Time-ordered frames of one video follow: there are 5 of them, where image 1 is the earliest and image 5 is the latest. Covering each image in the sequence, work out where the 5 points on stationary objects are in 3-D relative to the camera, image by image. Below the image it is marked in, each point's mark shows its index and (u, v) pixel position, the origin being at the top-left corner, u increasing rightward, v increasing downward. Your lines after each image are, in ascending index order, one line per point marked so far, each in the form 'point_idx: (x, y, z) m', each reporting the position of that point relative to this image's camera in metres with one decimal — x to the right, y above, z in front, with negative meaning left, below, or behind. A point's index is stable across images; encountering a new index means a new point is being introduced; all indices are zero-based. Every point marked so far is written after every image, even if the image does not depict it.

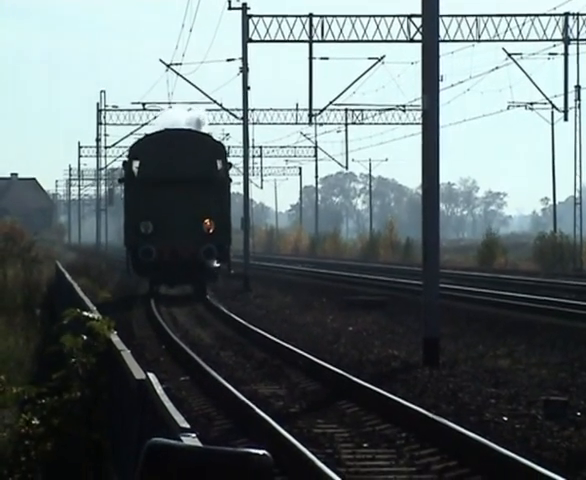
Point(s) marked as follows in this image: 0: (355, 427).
0: (+0.7, -2.1, +14.0) m
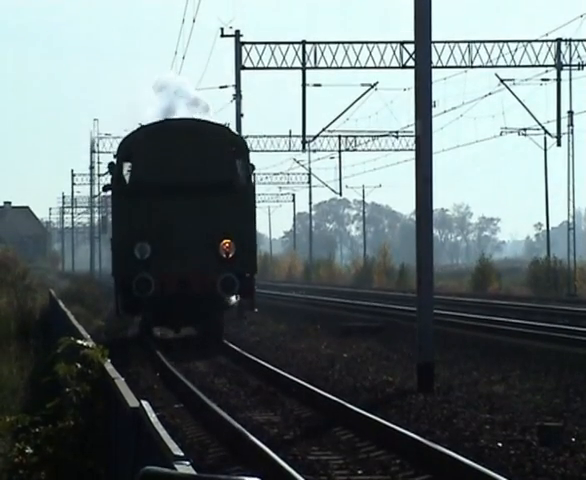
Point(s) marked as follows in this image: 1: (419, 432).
0: (+0.6, -2.4, +13.9) m
1: (+1.4, -2.2, +14.2) m
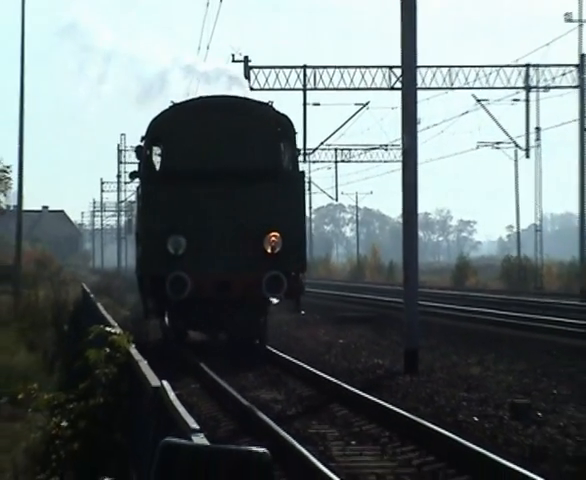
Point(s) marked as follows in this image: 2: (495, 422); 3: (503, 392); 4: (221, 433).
0: (+0.7, -2.4, +15.9) m
1: (+1.4, -2.2, +16.1) m
2: (+2.5, -2.3, +15.4) m
3: (+2.8, -2.0, +16.6) m
4: (-0.9, -2.4, +15.7) m
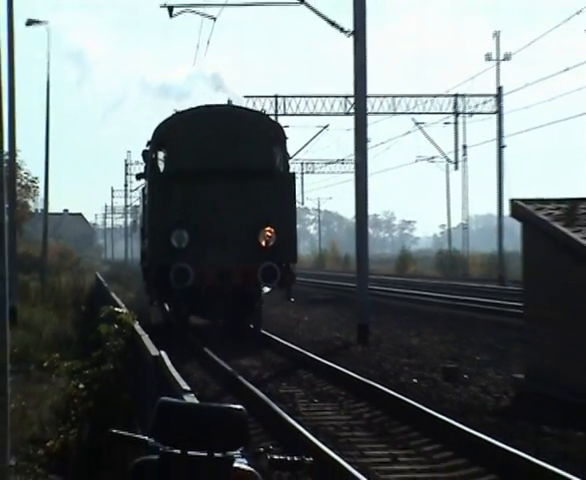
0: (+0.3, -2.3, +19.6) m
1: (+1.0, -2.1, +19.9) m
2: (+2.1, -2.2, +19.2) m
3: (+2.4, -2.0, +20.3) m
4: (-1.3, -2.4, +19.5) m
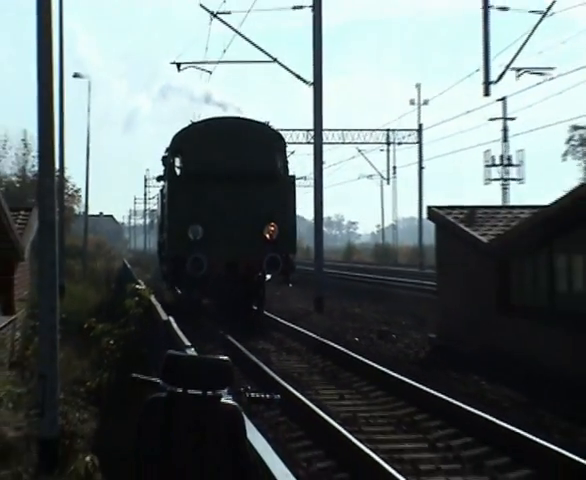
0: (-0.3, -2.2, +26.6) m
1: (+0.5, -2.0, +26.8) m
2: (+1.5, -2.1, +26.1) m
3: (+1.8, -1.9, +27.3) m
4: (-1.8, -2.3, +26.5) m
